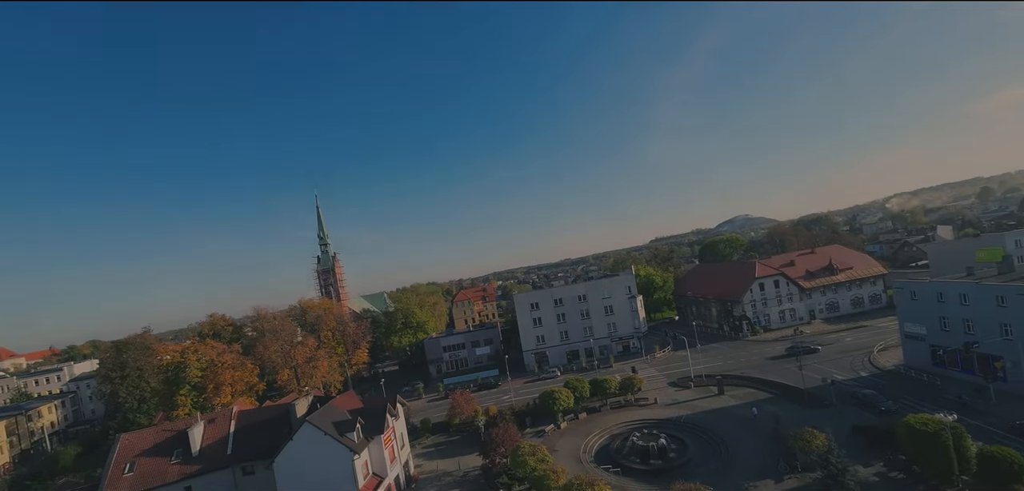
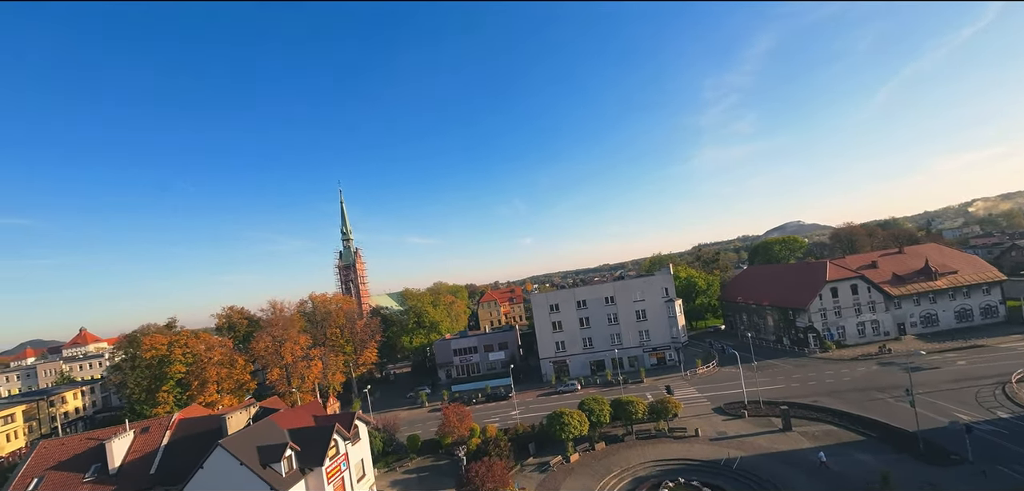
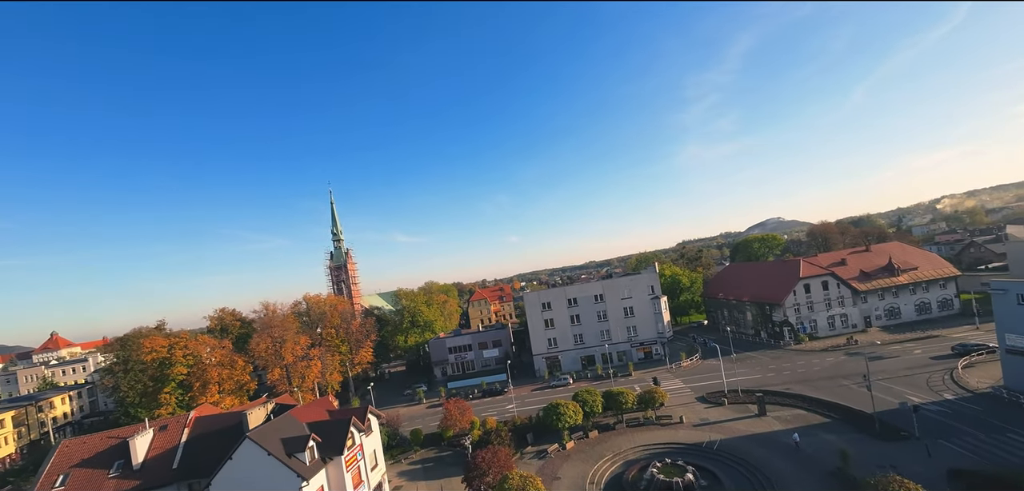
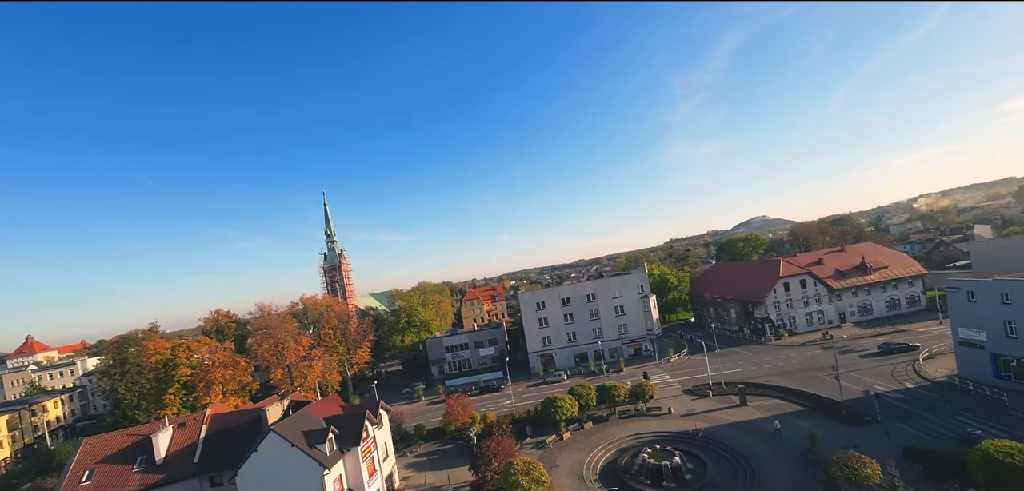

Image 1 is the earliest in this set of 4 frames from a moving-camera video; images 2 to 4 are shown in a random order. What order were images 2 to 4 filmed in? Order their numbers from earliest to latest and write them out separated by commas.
4, 3, 2
